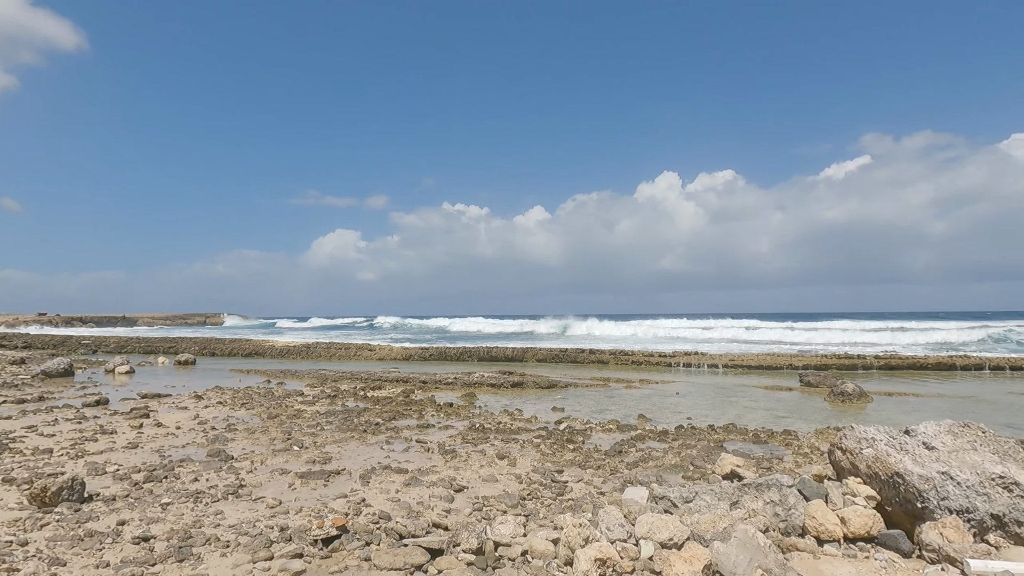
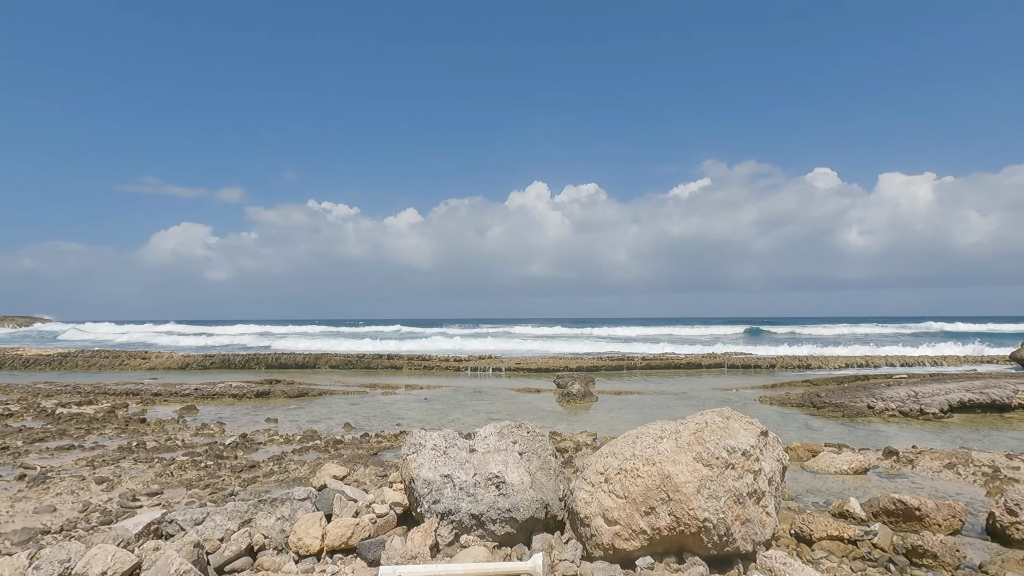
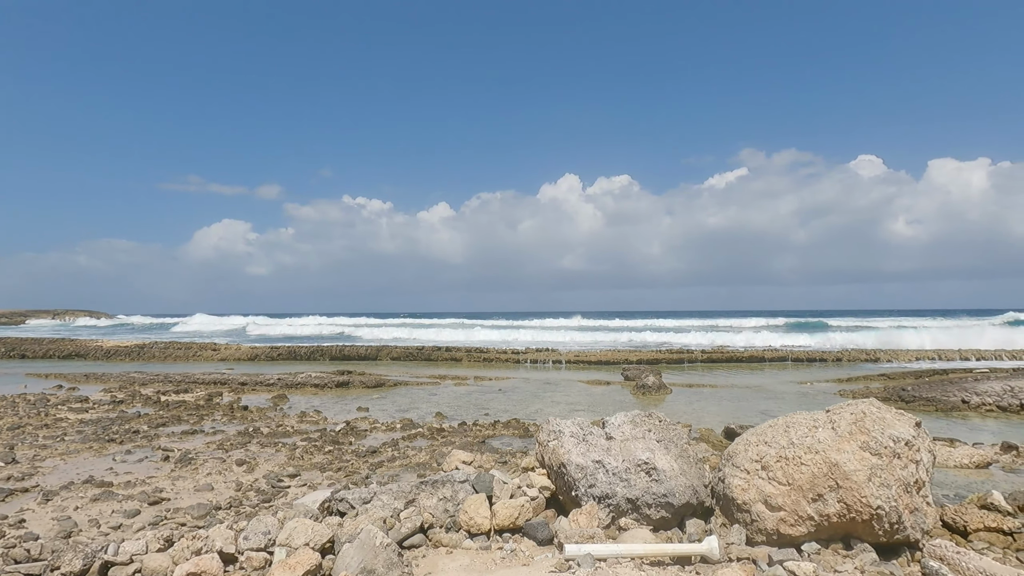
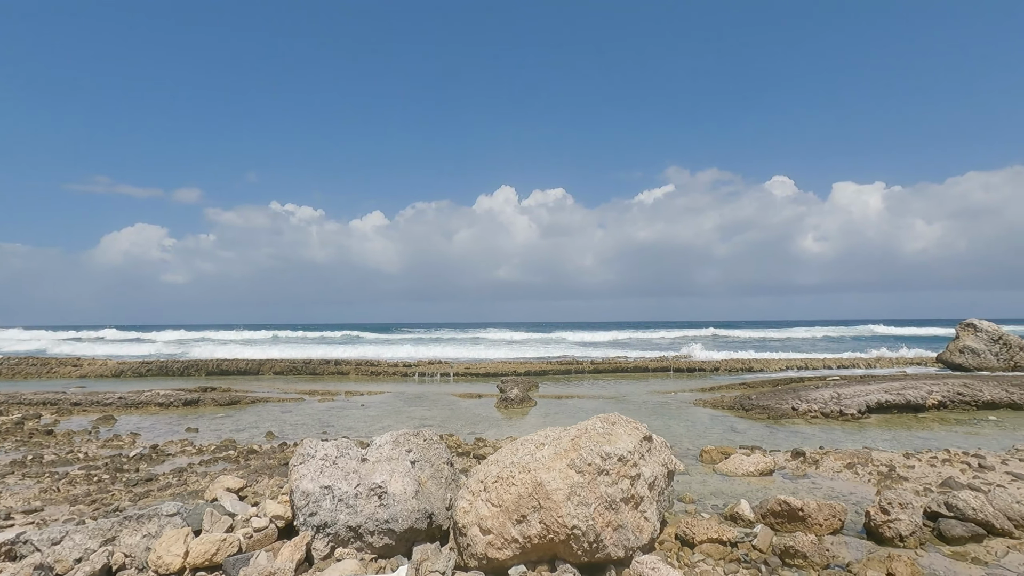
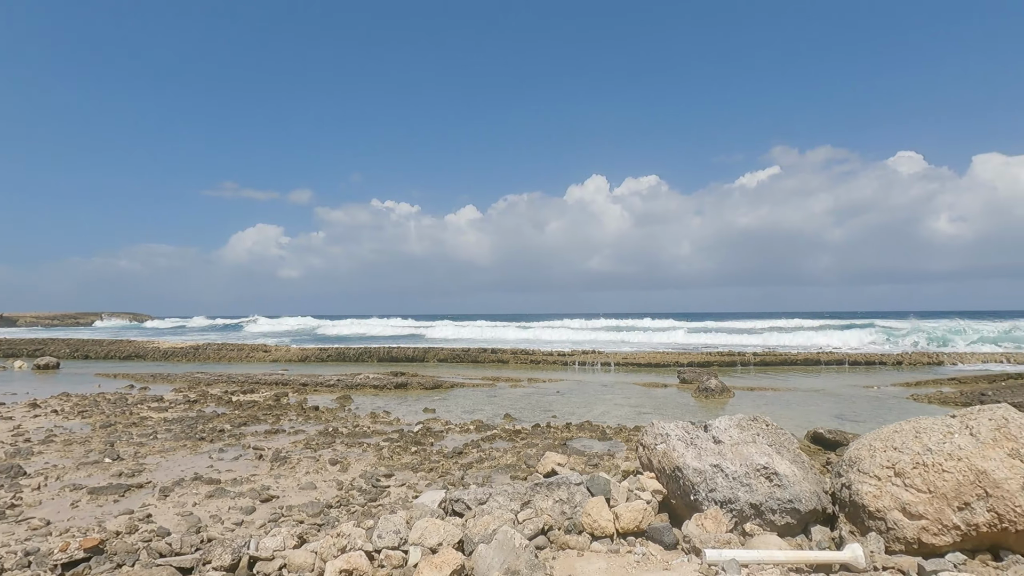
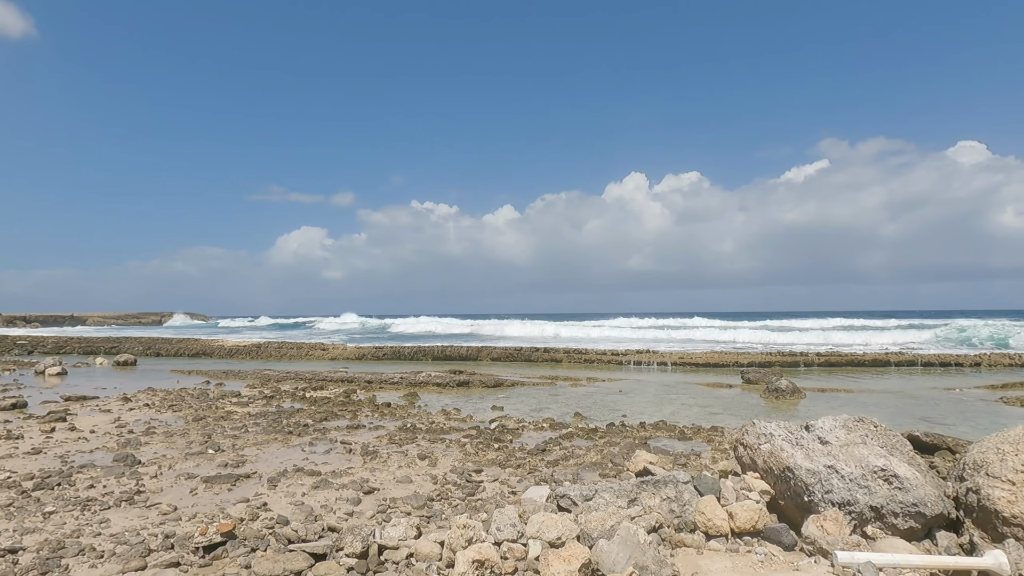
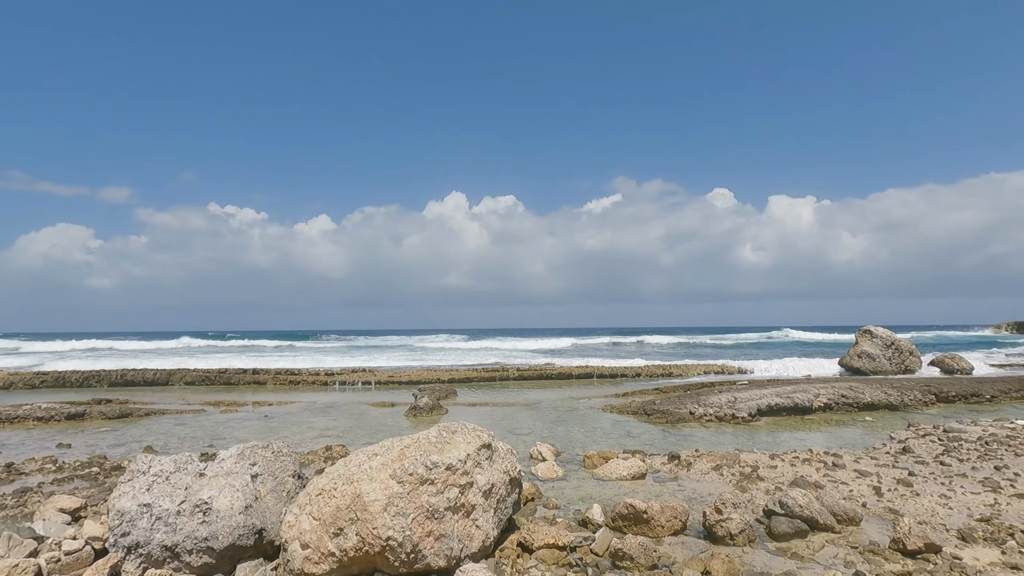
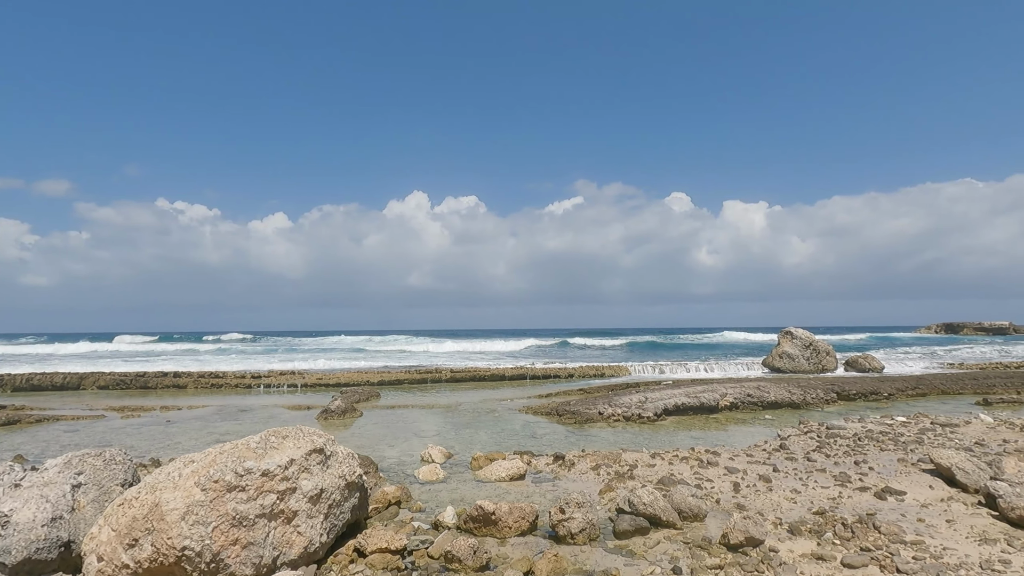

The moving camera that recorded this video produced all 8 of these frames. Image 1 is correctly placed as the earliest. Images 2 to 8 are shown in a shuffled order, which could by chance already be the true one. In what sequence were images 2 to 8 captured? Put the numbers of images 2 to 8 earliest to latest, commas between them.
6, 5, 3, 2, 4, 7, 8
